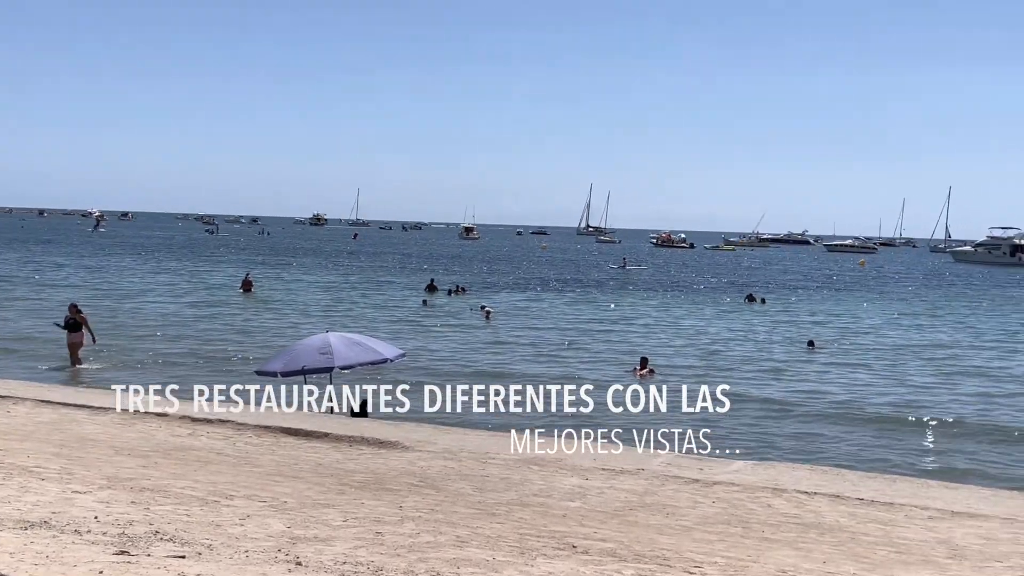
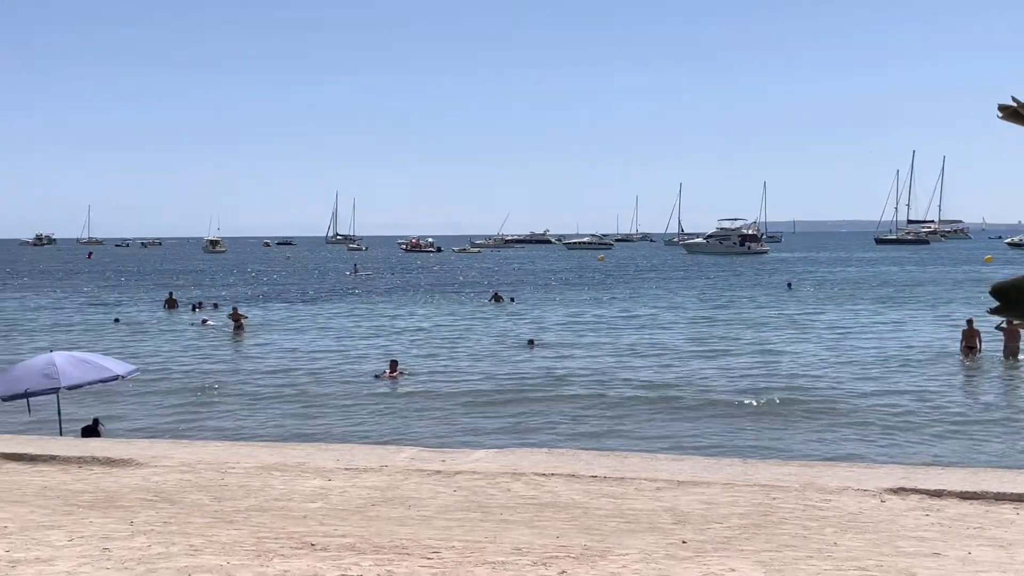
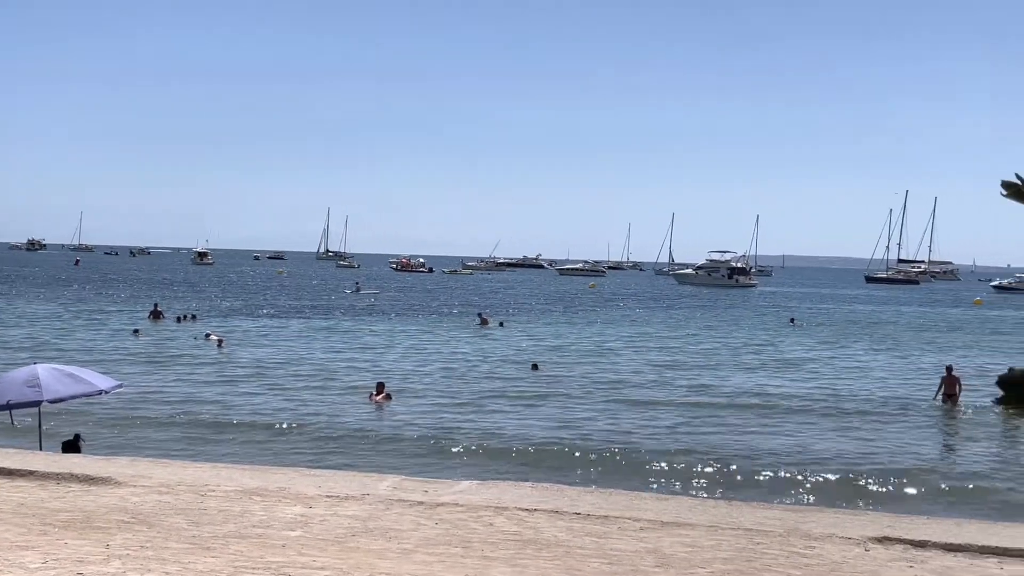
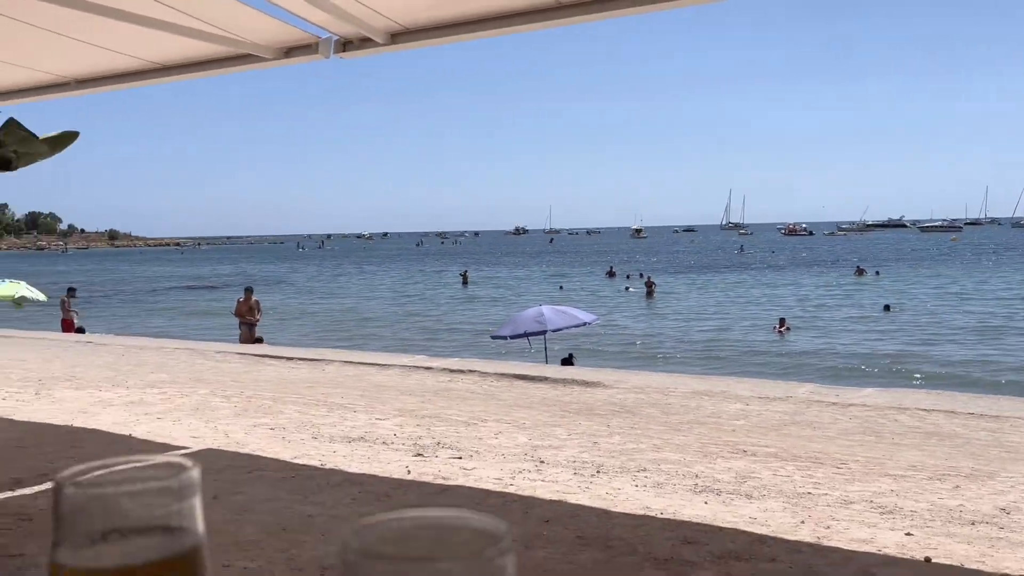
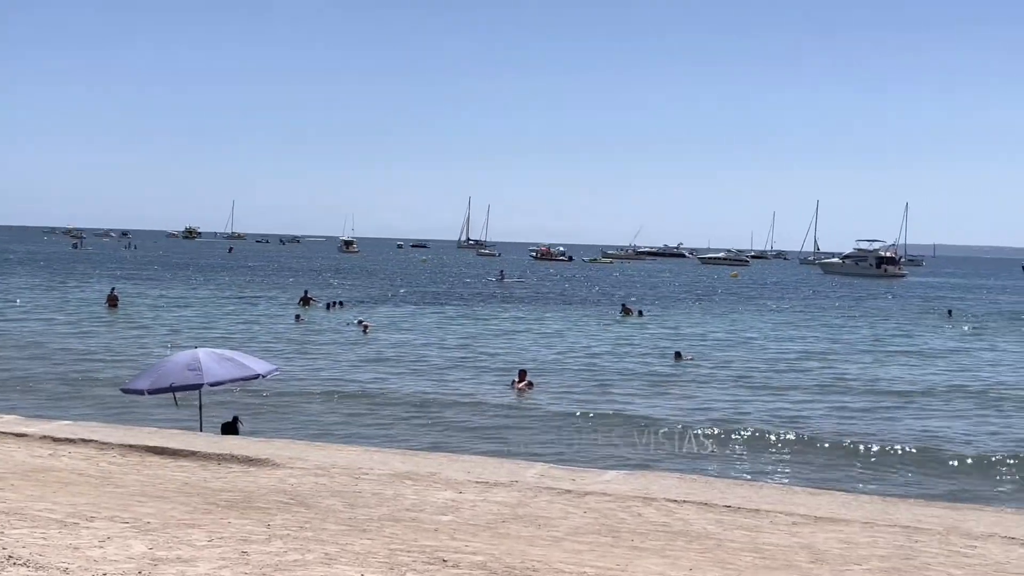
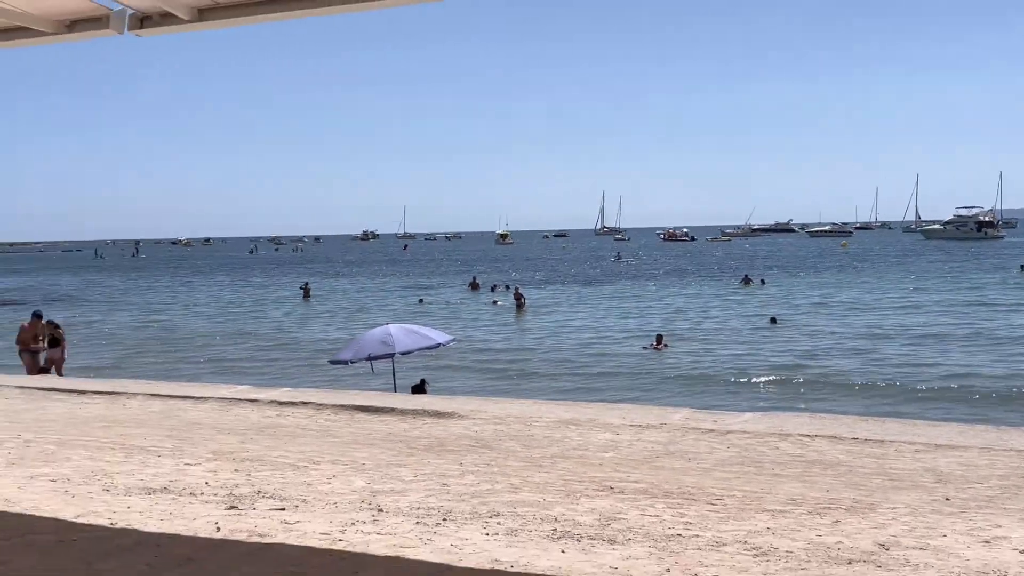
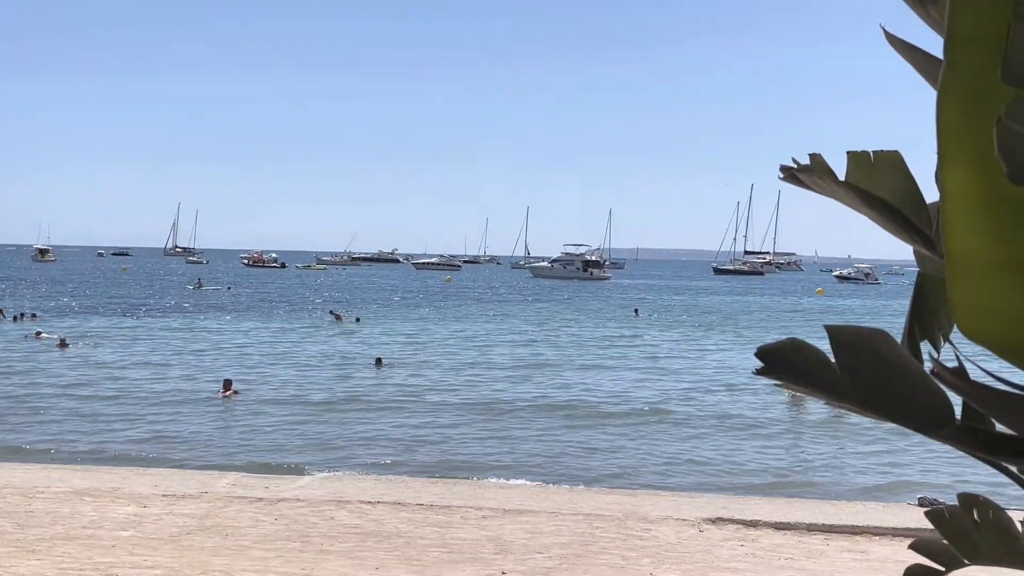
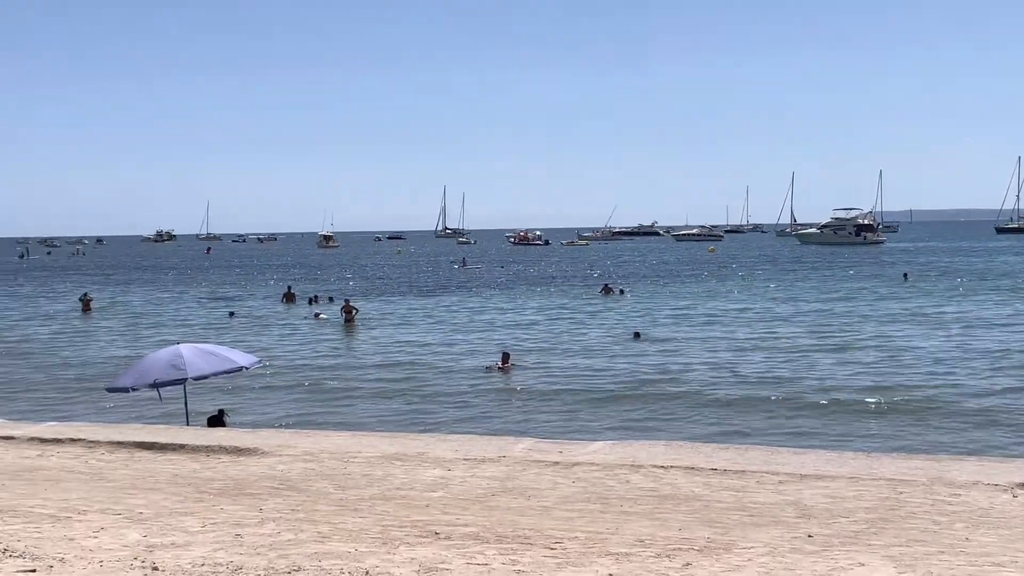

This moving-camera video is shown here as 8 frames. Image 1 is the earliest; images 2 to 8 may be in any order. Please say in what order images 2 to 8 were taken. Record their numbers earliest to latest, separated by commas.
5, 3, 7, 2, 8, 6, 4
